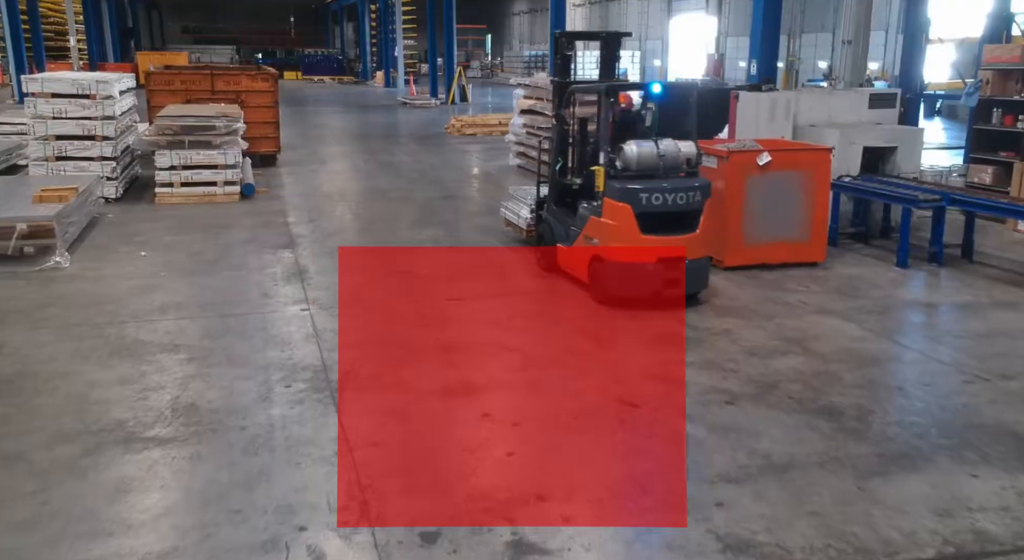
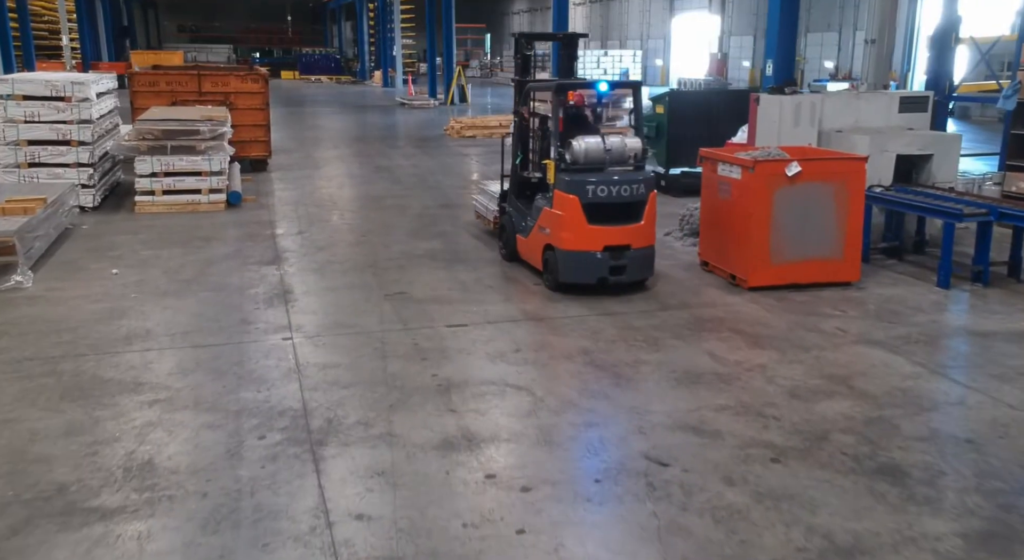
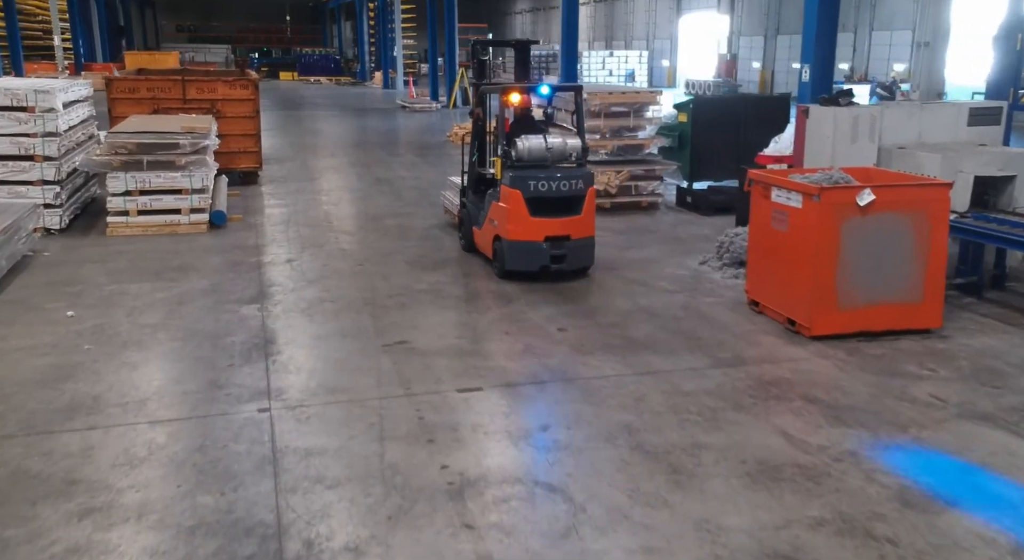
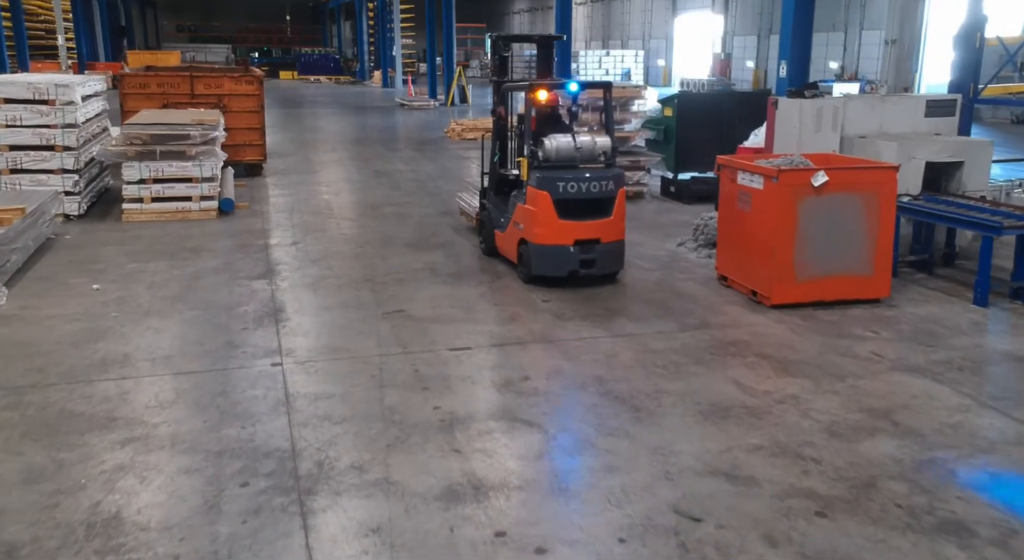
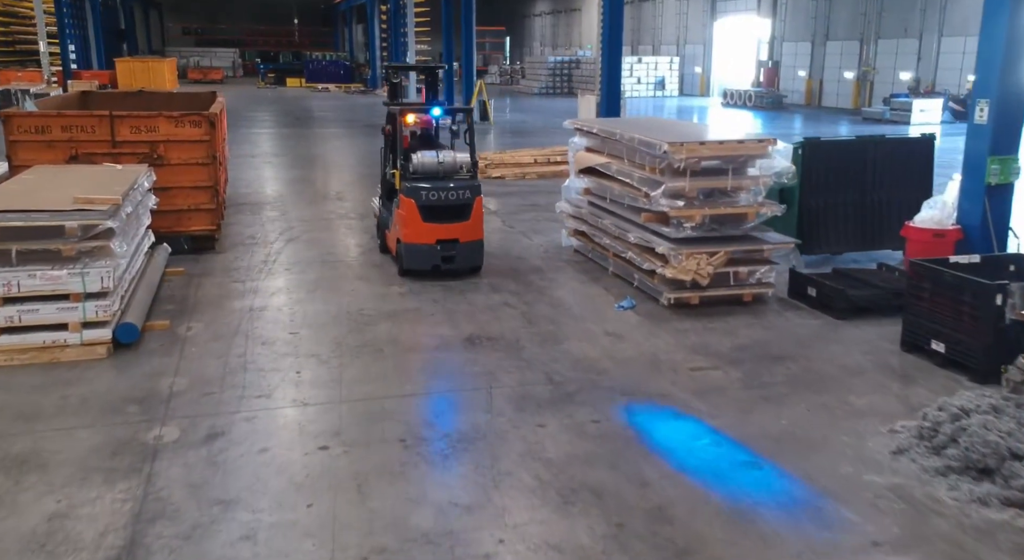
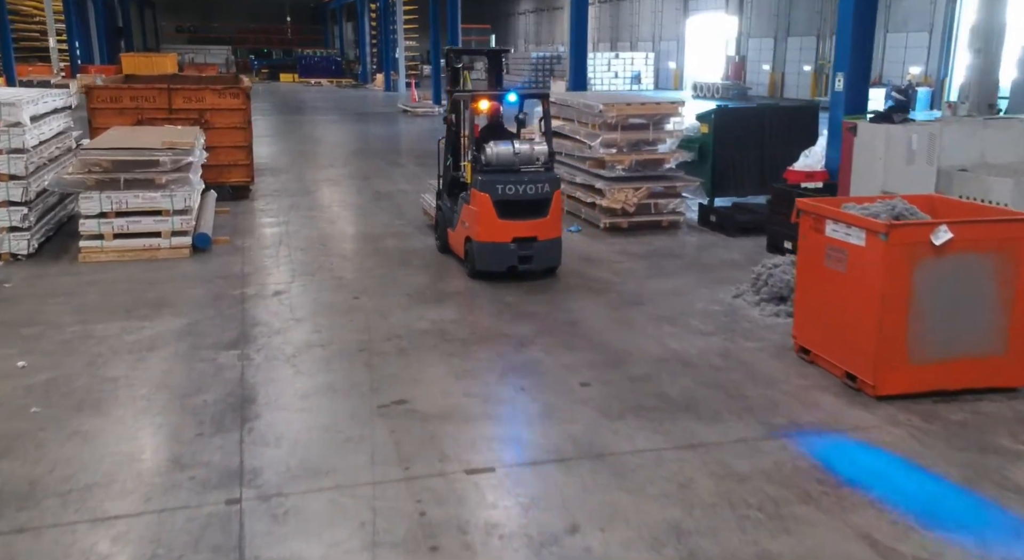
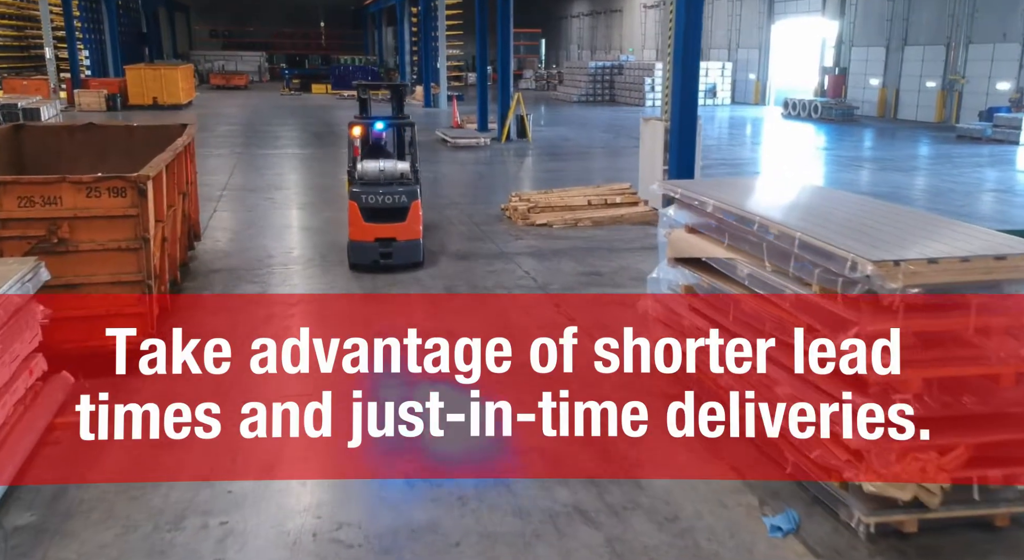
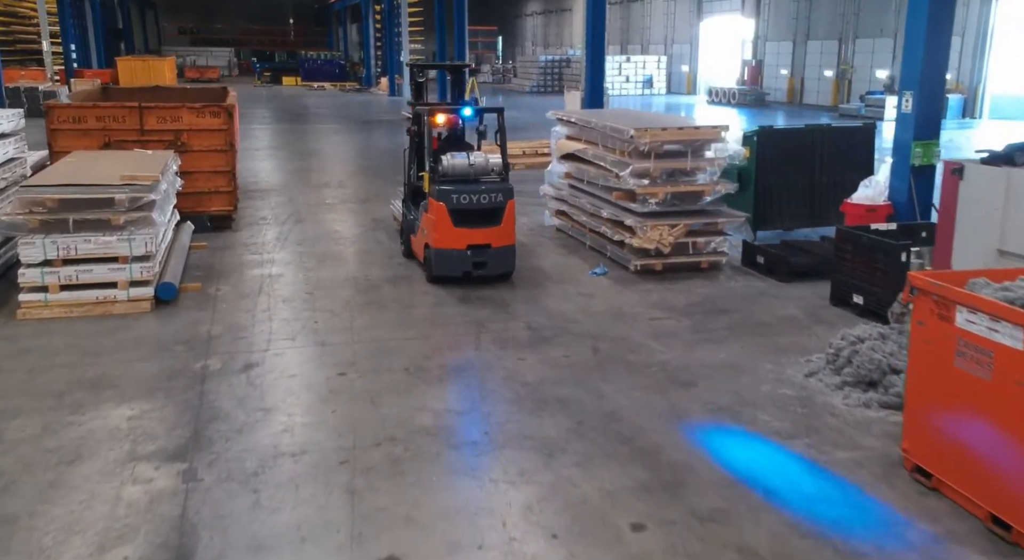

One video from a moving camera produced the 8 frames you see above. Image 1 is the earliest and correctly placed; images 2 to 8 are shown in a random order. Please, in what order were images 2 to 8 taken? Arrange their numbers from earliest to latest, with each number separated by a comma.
2, 4, 3, 6, 8, 5, 7
